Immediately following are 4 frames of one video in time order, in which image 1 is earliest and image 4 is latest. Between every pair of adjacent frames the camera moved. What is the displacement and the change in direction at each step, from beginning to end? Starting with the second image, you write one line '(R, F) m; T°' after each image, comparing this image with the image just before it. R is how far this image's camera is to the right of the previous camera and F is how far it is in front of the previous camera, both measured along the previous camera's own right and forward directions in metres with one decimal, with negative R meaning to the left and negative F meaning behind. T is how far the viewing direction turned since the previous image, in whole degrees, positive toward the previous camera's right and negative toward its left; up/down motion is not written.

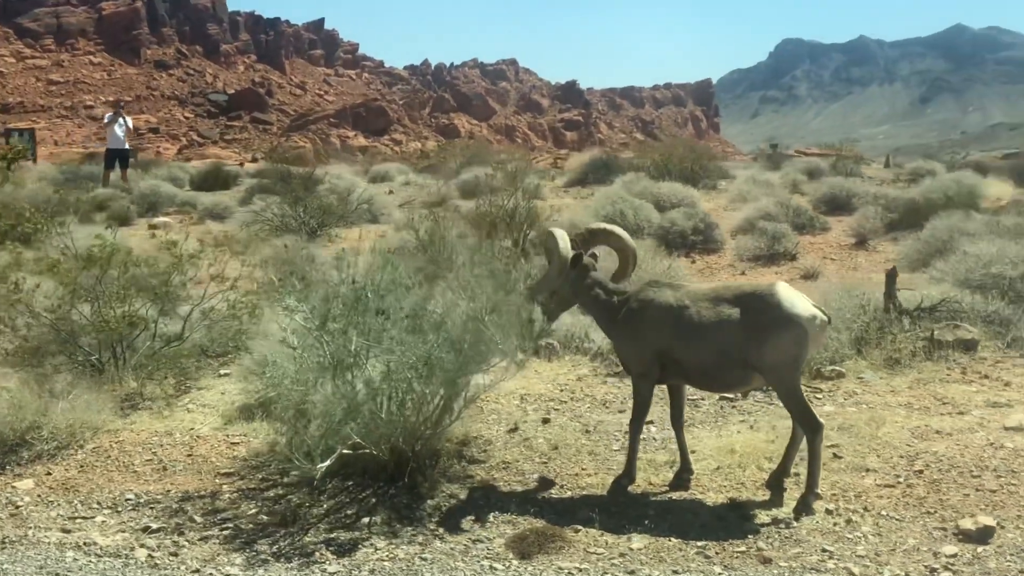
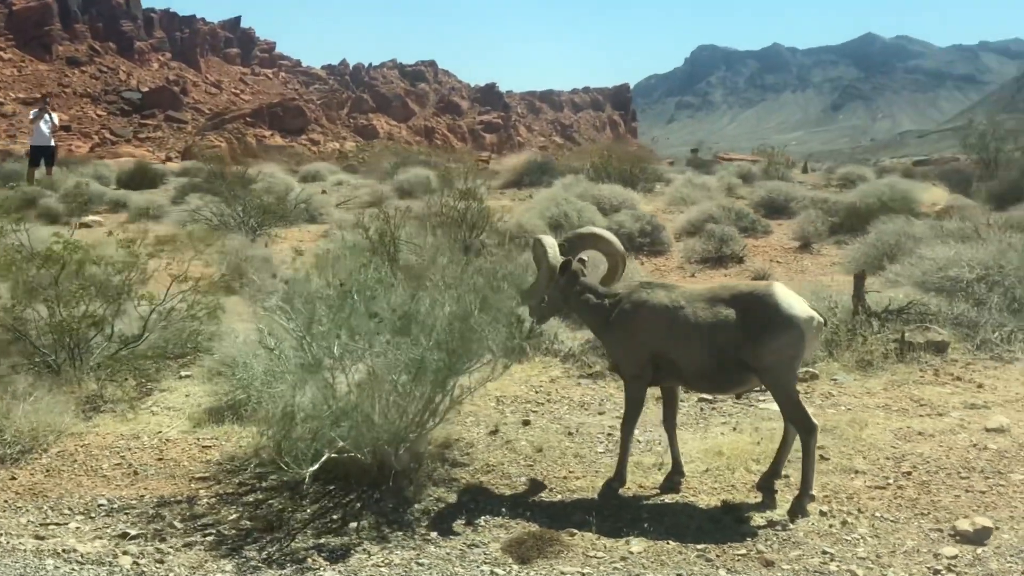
(-0.3, +0.1) m; +3°
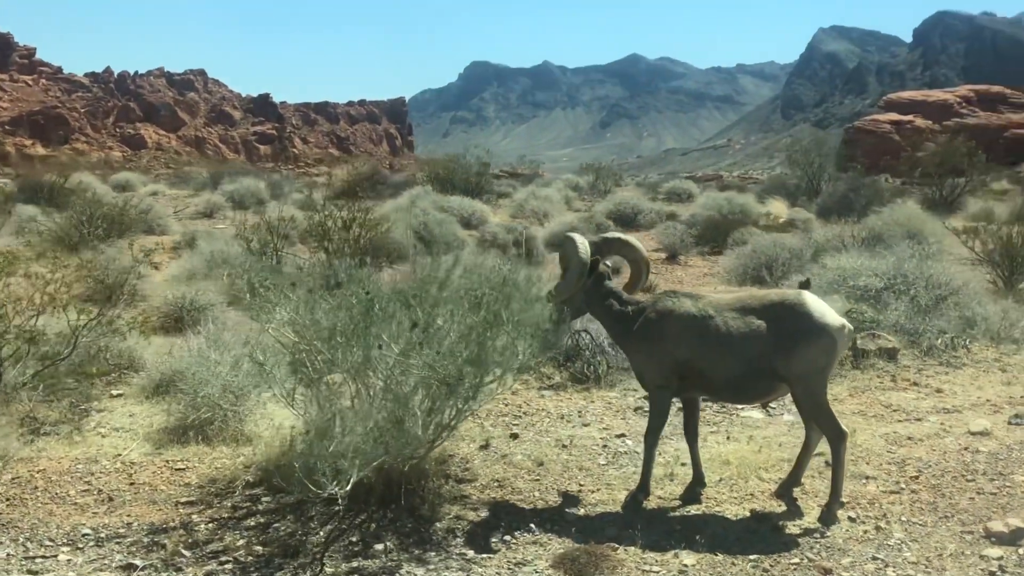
(-1.0, +0.2) m; +9°
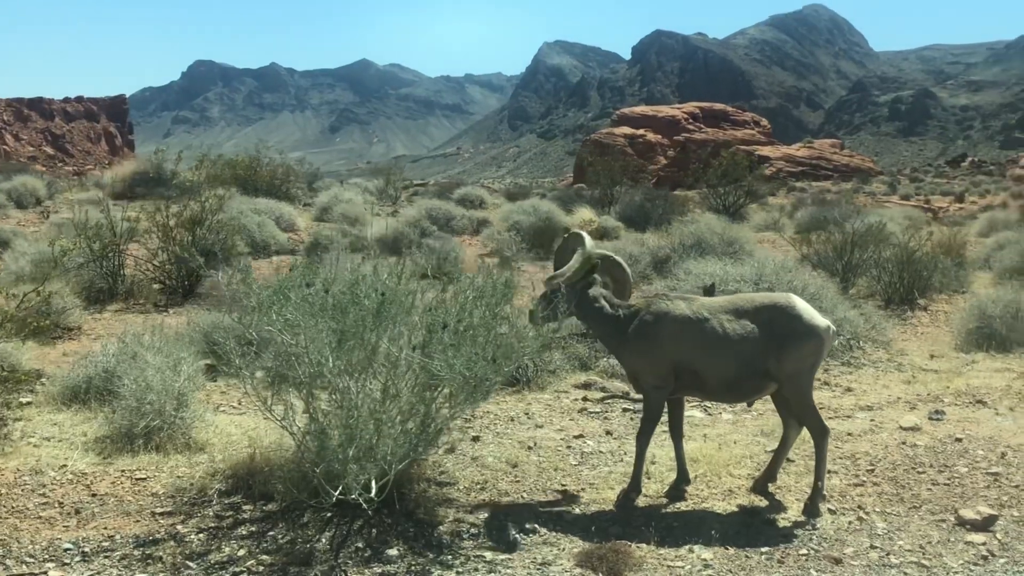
(-1.1, +0.1) m; +11°
